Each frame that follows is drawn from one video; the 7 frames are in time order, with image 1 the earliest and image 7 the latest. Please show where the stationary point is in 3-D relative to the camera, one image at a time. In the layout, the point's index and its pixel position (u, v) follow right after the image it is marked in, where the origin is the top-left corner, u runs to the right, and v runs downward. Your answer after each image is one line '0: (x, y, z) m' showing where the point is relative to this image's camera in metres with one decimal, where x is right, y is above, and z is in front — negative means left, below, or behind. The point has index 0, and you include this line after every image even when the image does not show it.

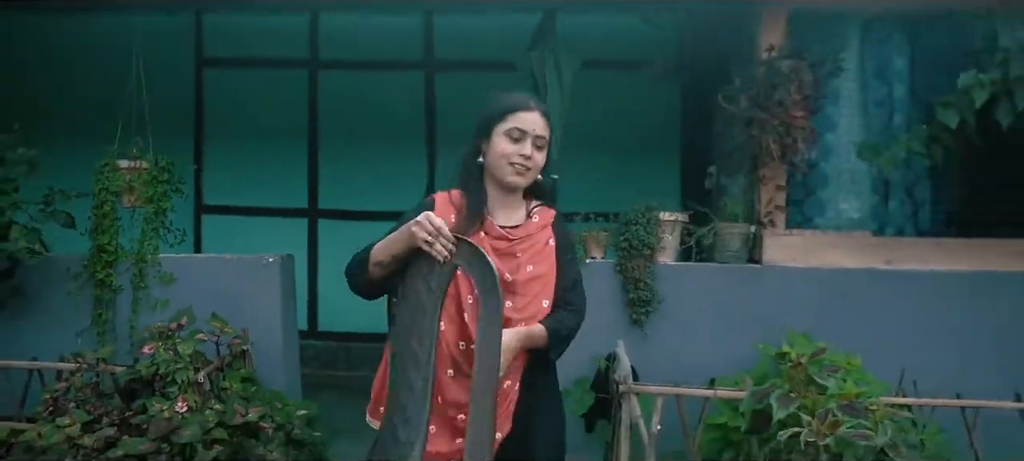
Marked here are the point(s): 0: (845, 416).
0: (+1.0, -0.5, +2.8) m
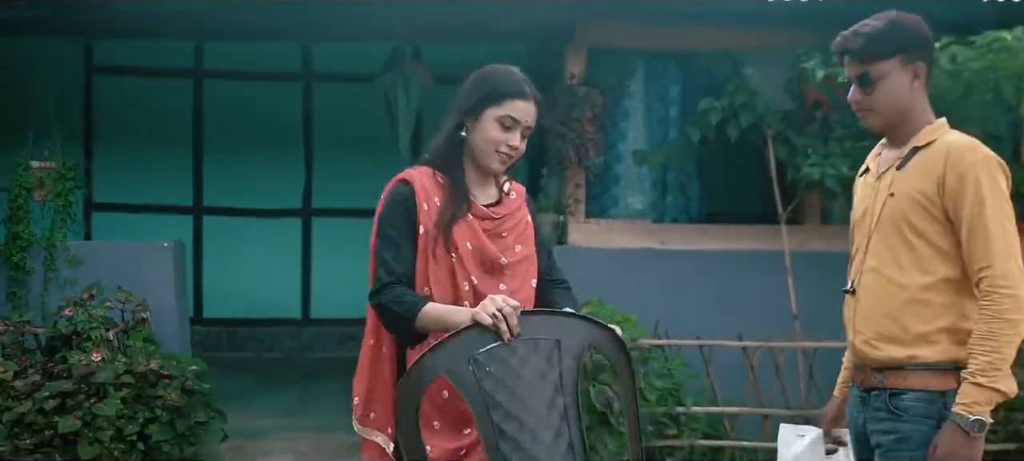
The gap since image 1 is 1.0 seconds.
0: (+0.3, -0.5, +3.8) m
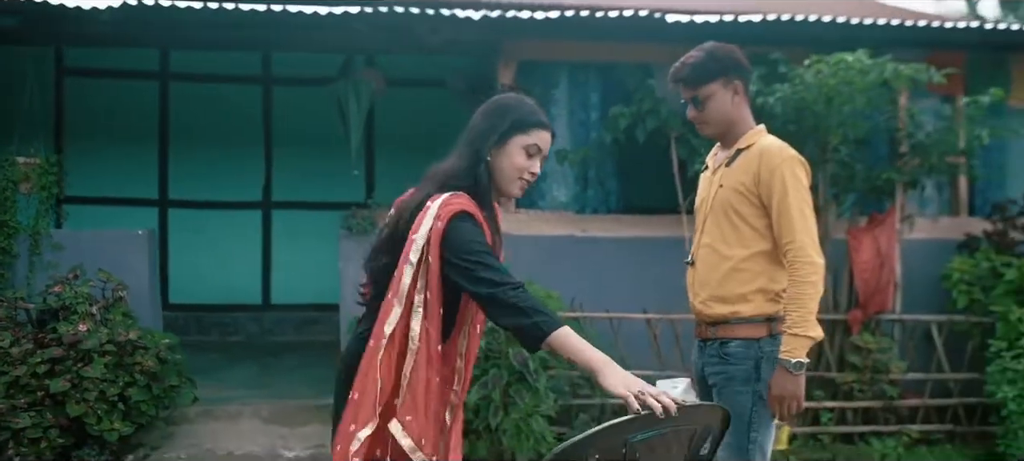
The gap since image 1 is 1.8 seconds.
0: (0.0, -0.4, +4.5) m
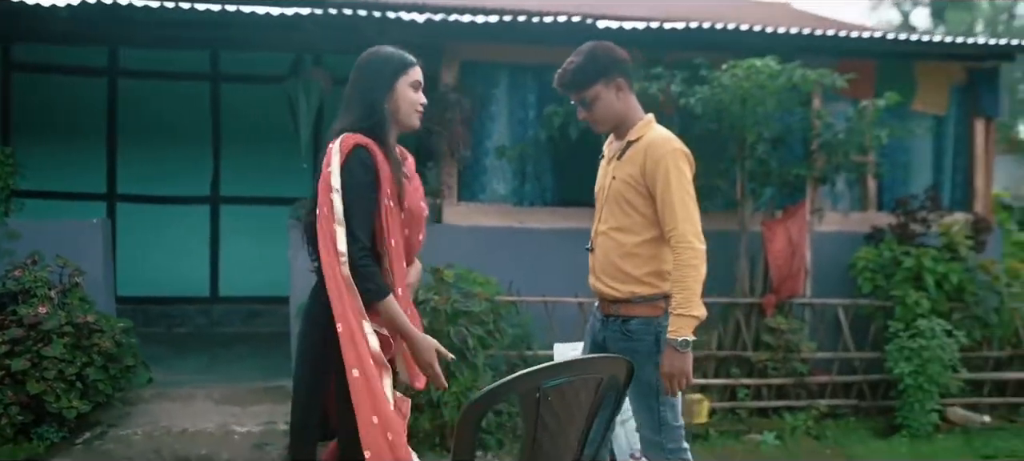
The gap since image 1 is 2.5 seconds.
0: (-0.3, -0.3, +4.8) m
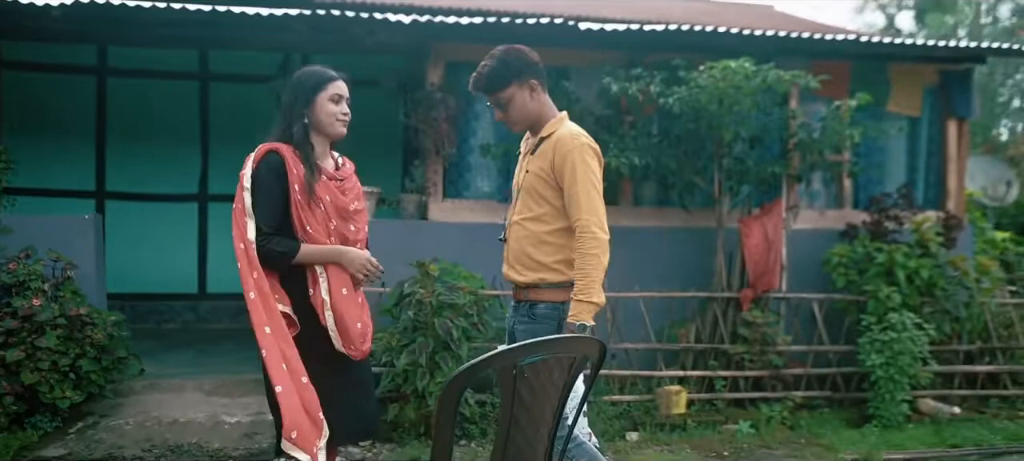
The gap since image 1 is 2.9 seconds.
0: (-0.4, -0.3, +5.0) m
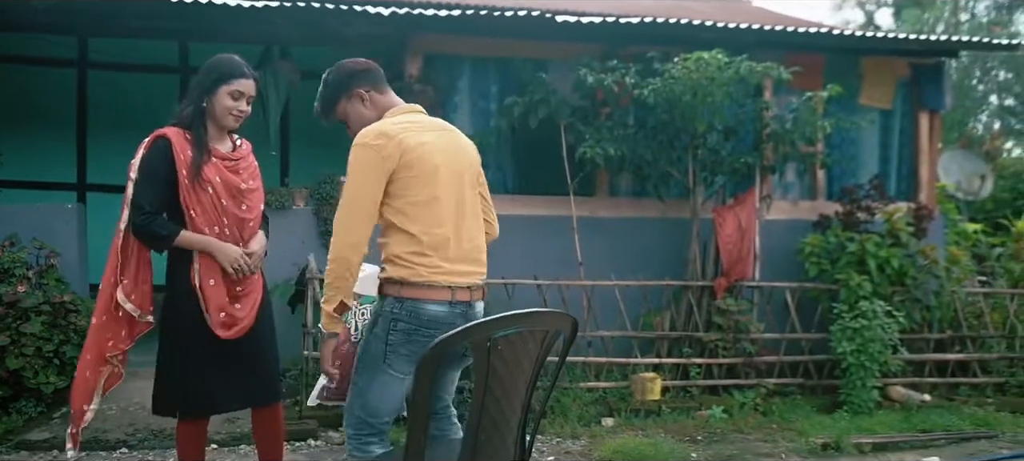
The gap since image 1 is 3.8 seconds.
0: (-0.5, -0.3, +5.1) m
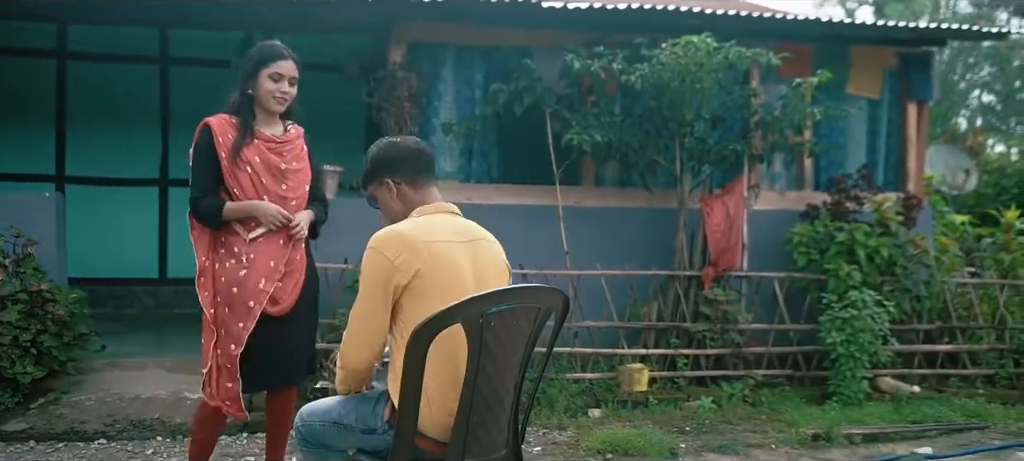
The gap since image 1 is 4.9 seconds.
0: (-0.6, -0.2, +4.9) m
